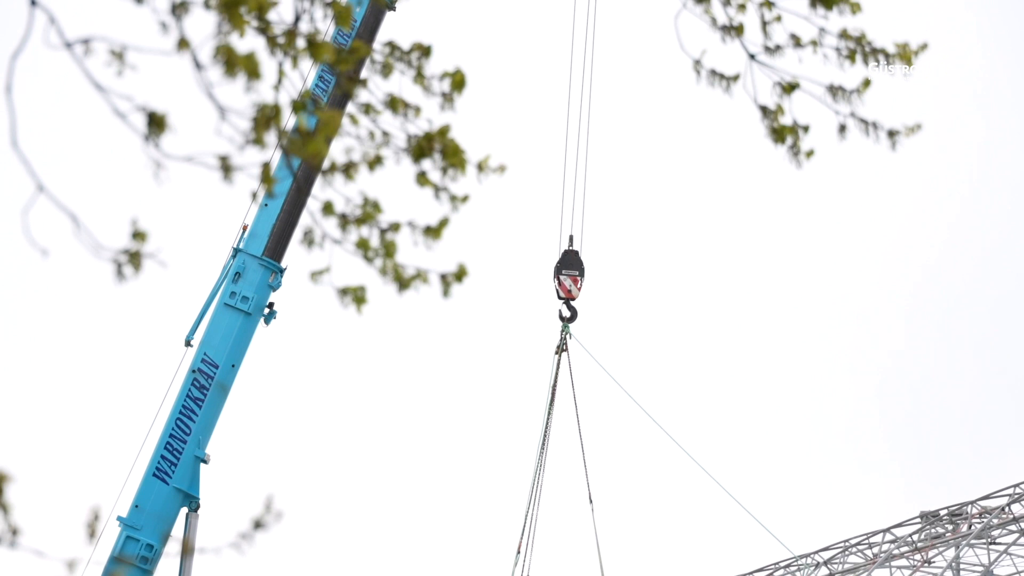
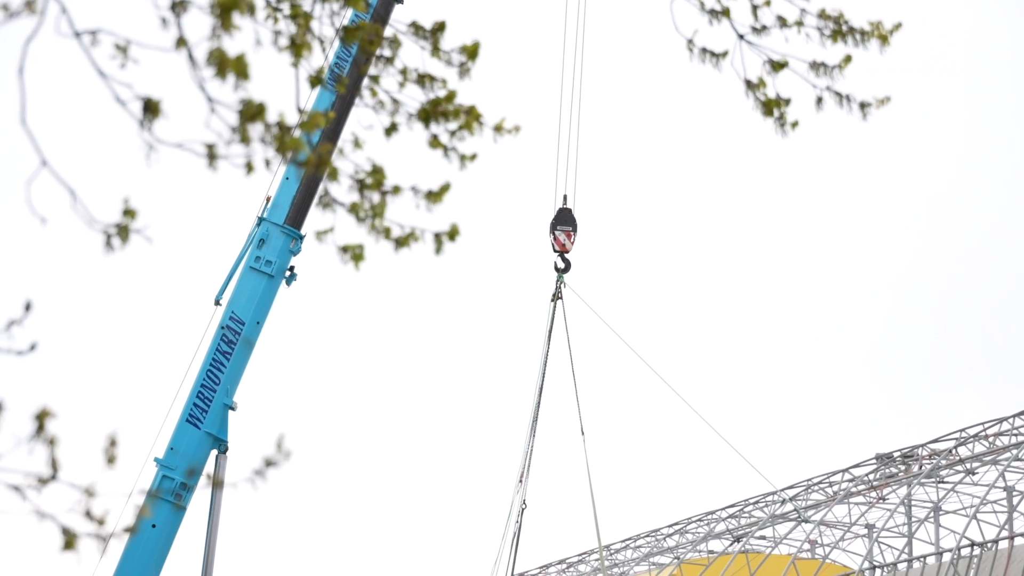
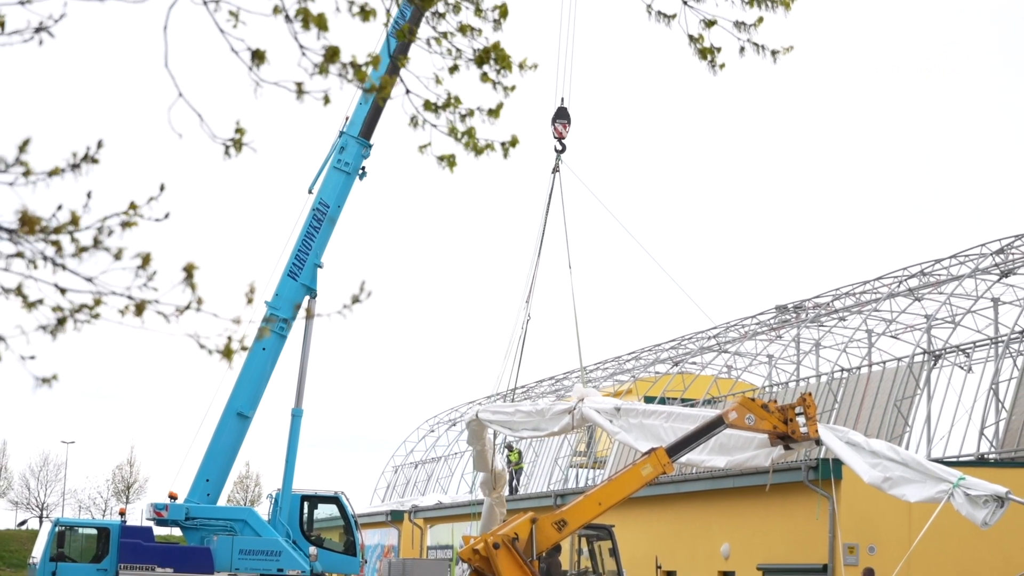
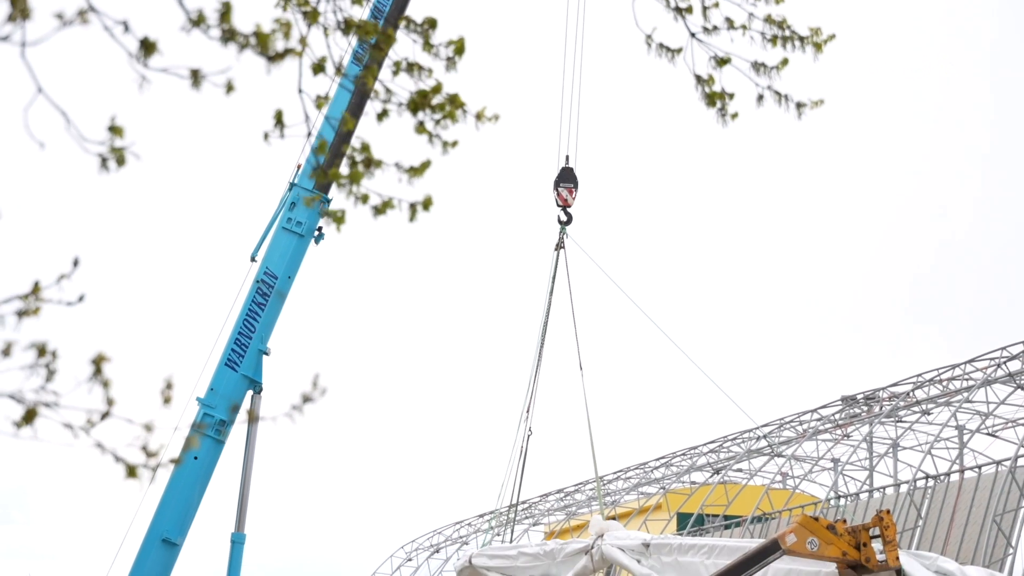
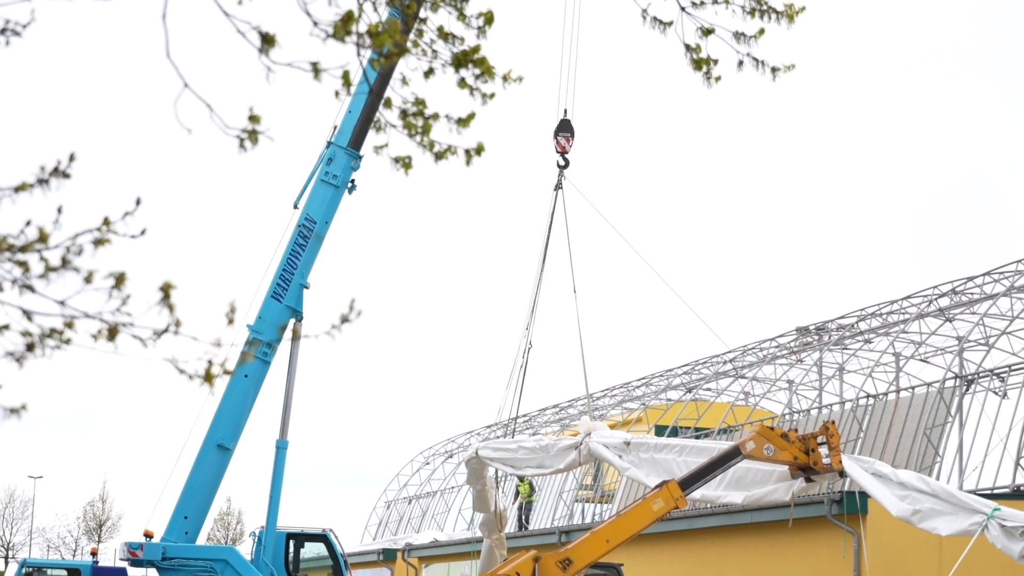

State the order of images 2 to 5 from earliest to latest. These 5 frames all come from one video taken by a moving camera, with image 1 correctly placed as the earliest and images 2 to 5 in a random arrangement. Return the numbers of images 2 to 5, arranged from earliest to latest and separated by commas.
2, 4, 5, 3
